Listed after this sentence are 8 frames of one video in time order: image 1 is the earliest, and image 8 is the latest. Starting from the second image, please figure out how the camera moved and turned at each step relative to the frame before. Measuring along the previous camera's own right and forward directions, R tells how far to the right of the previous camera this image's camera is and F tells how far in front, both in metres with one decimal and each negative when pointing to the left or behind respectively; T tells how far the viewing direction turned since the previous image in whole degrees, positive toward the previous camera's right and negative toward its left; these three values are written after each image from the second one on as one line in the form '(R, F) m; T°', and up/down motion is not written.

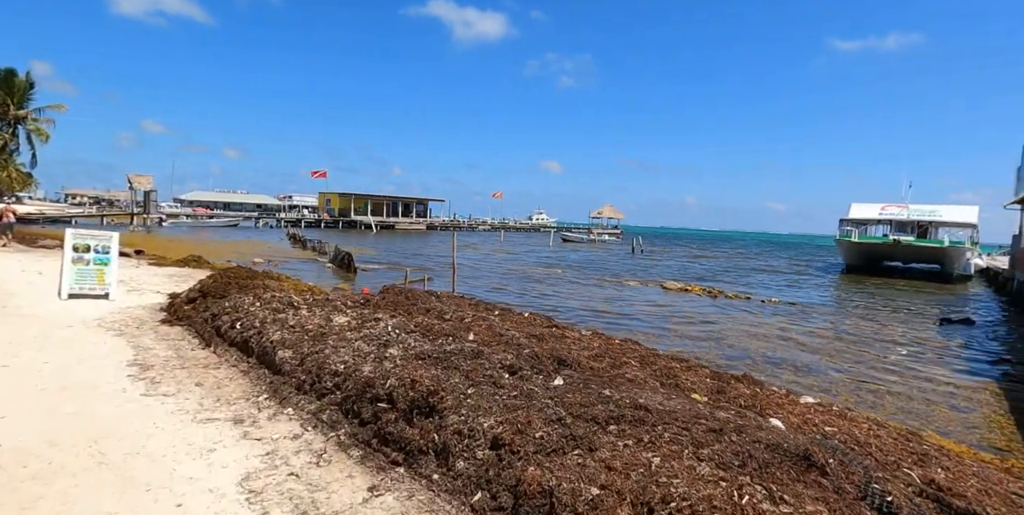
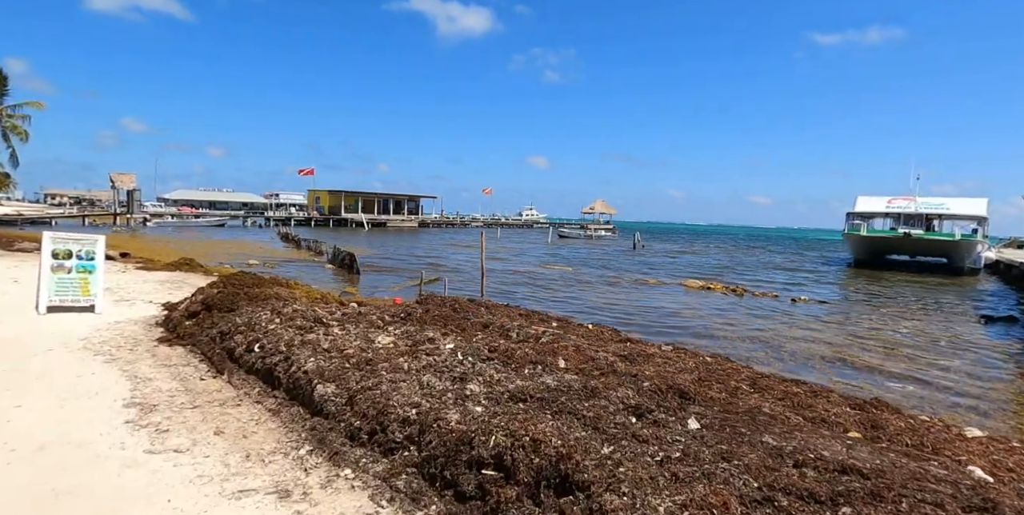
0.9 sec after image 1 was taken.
(-1.4, +1.9) m; +1°
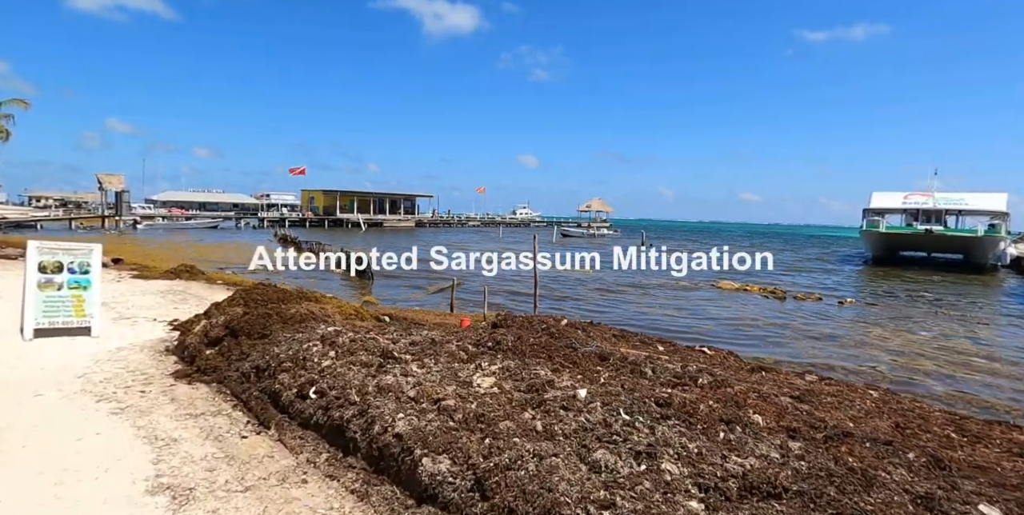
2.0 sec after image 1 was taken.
(-1.7, +2.1) m; +1°
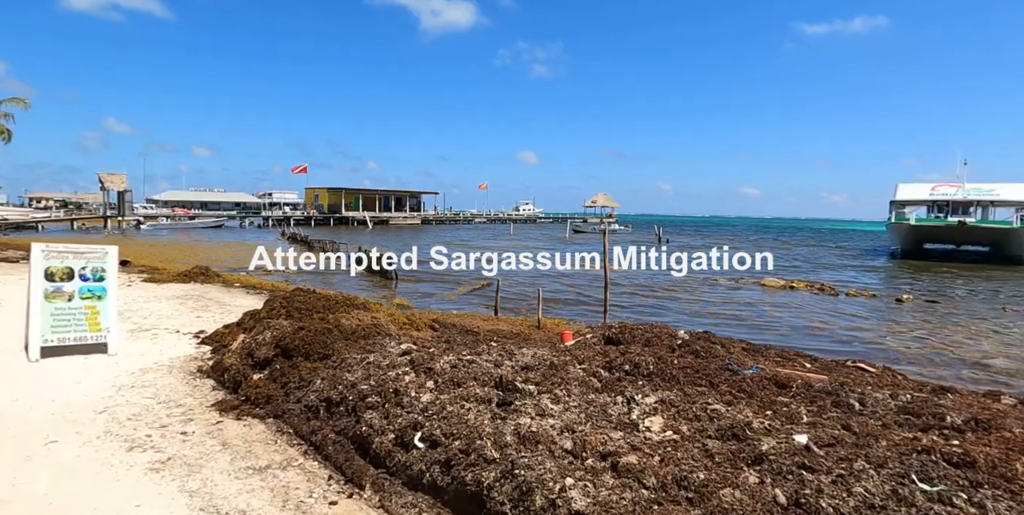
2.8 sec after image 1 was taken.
(-1.5, +1.7) m; 0°
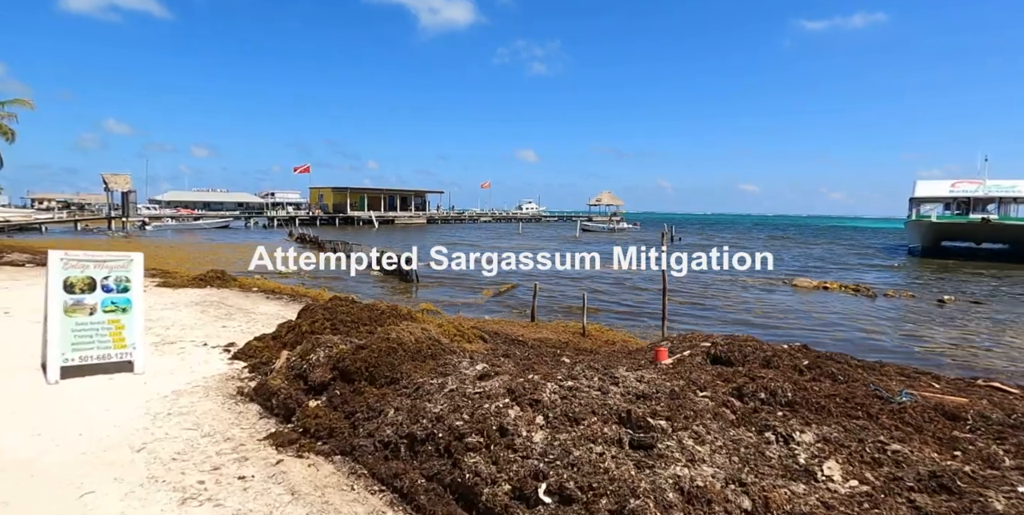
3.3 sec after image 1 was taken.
(-1.0, +1.0) m; 0°
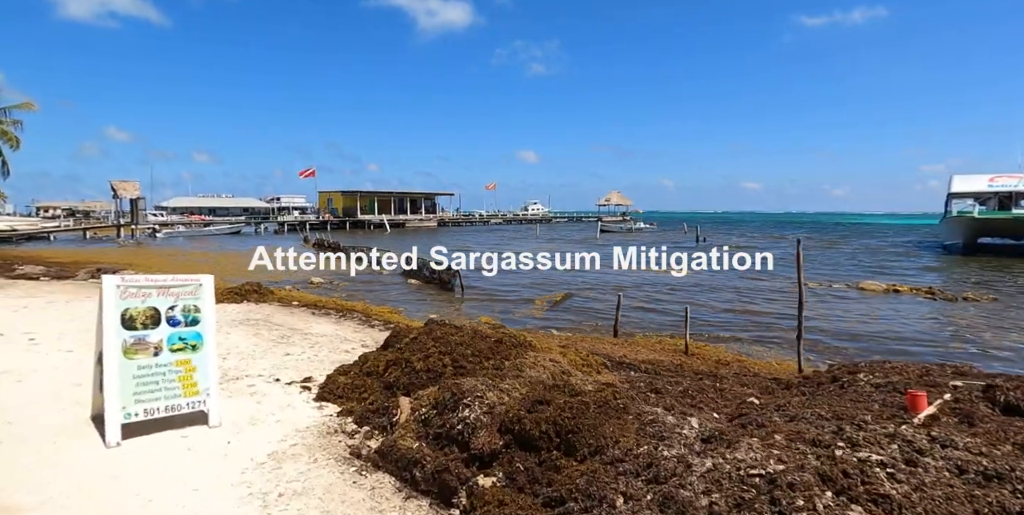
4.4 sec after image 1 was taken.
(-1.9, +1.7) m; 0°
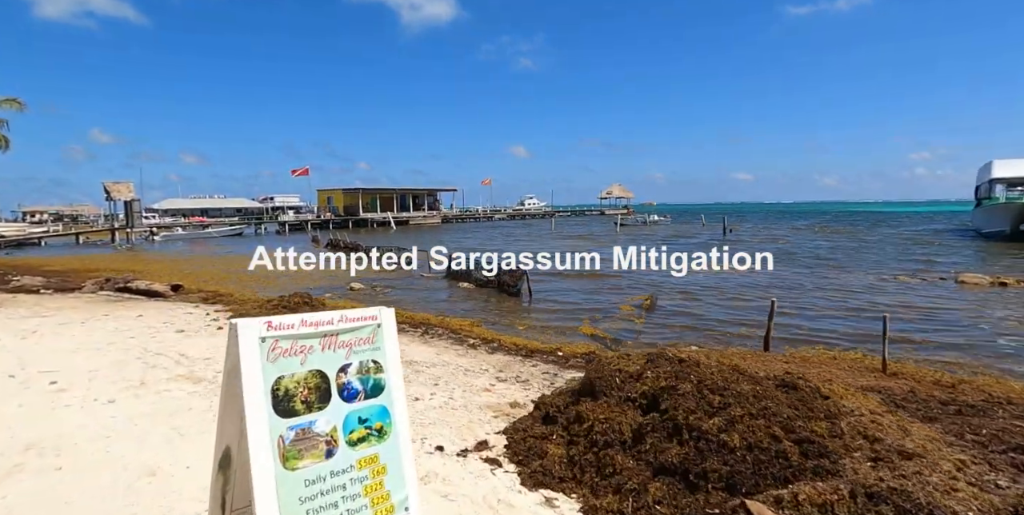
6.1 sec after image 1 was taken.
(-2.7, +2.7) m; +1°
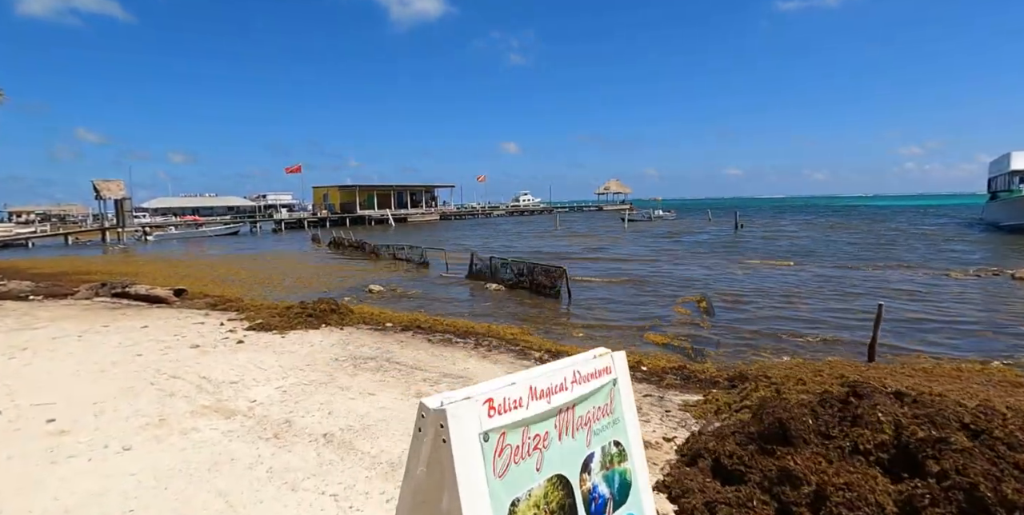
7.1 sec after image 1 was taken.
(-1.3, +1.6) m; +1°
